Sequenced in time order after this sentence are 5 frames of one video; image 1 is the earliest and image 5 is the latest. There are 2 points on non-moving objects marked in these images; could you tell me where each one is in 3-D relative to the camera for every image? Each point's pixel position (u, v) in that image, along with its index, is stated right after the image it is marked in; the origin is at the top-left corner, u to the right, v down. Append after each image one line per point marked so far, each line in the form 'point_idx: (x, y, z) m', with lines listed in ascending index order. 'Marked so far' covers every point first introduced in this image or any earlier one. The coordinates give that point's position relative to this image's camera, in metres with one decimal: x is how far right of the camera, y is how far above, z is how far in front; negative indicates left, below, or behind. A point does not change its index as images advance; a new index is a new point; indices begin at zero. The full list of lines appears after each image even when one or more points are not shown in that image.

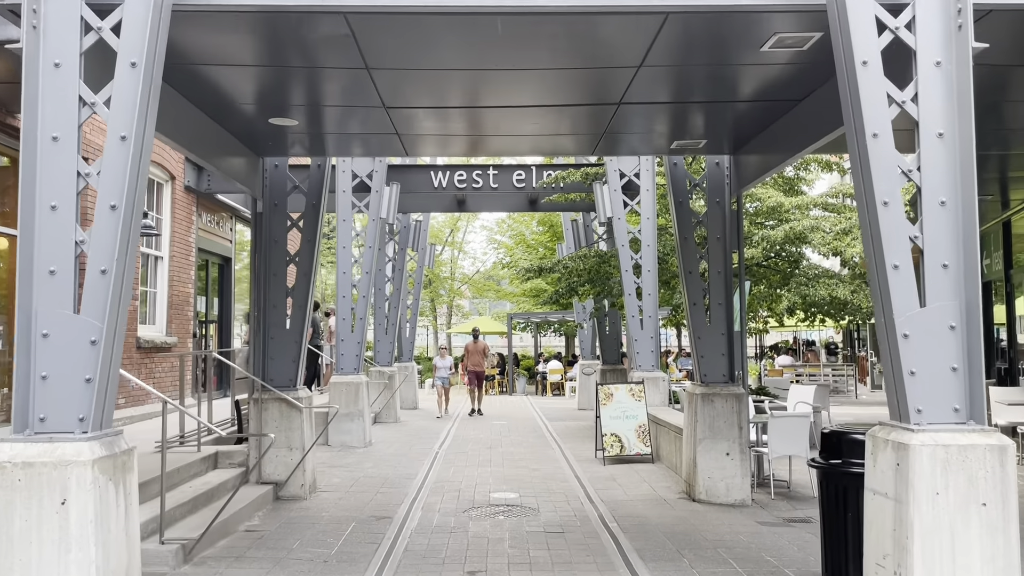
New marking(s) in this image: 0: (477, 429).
0: (-0.7, -2.7, +16.0) m
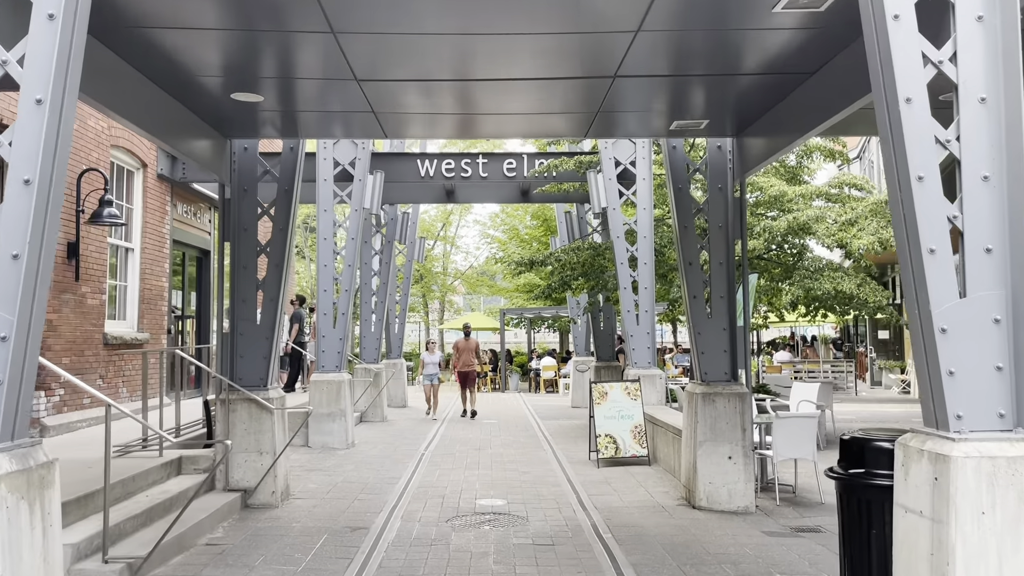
0: (-0.8, -2.6, +15.4) m
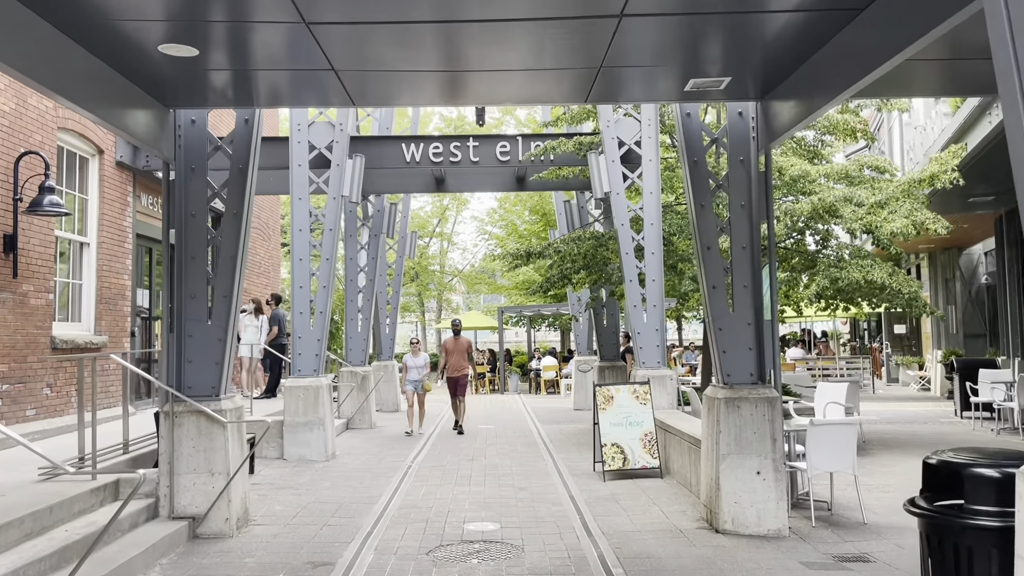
0: (-0.9, -2.5, +14.2) m
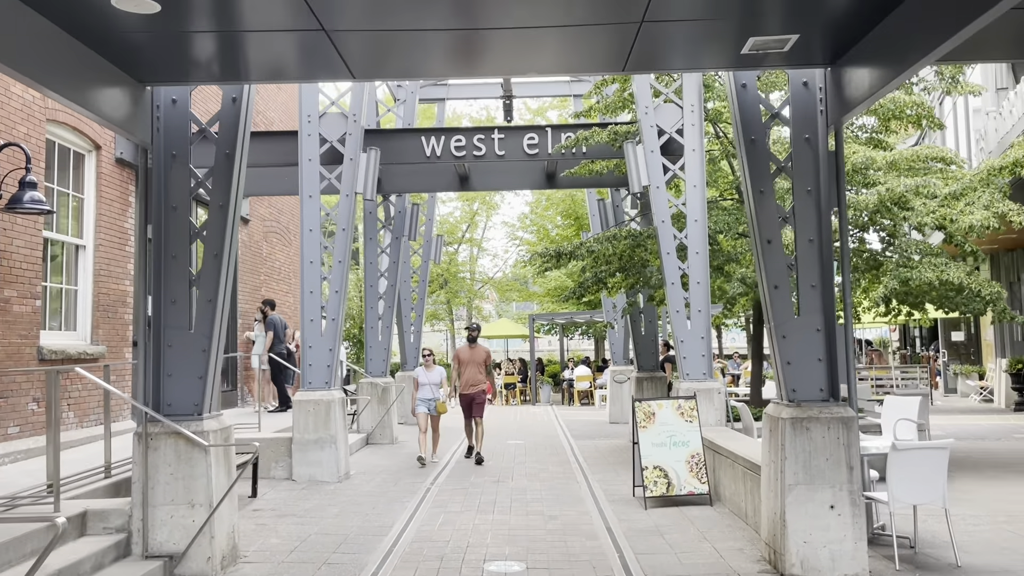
0: (-0.4, -2.6, +13.1) m
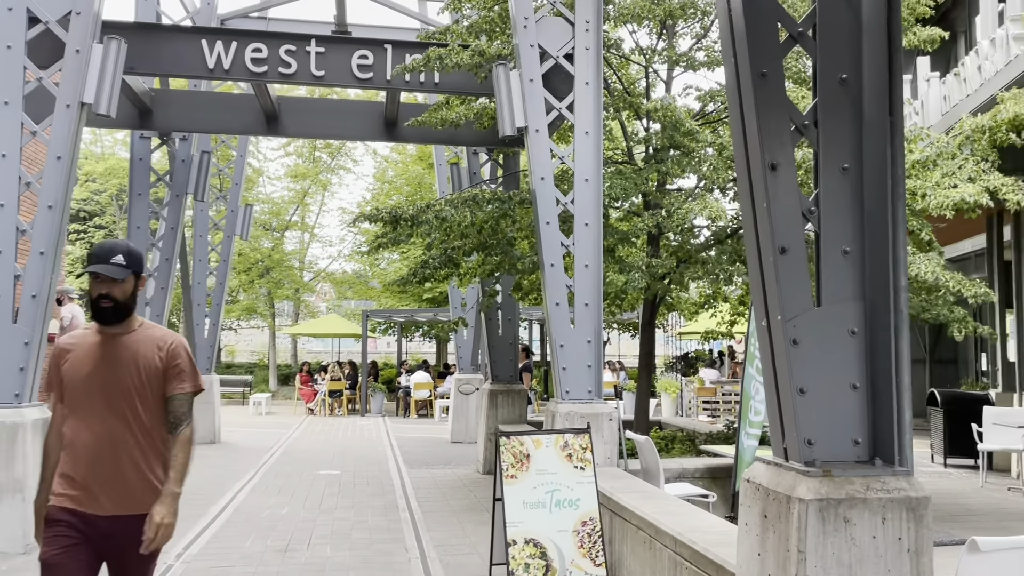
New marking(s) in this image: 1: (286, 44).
0: (-2.6, -2.4, +9.5) m
1: (-2.5, +2.6, +9.3) m
